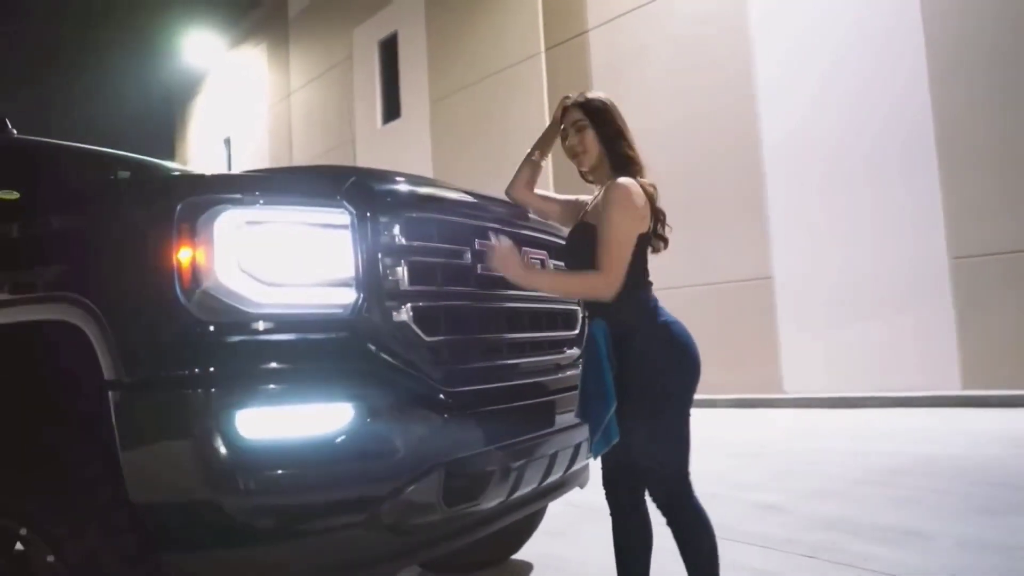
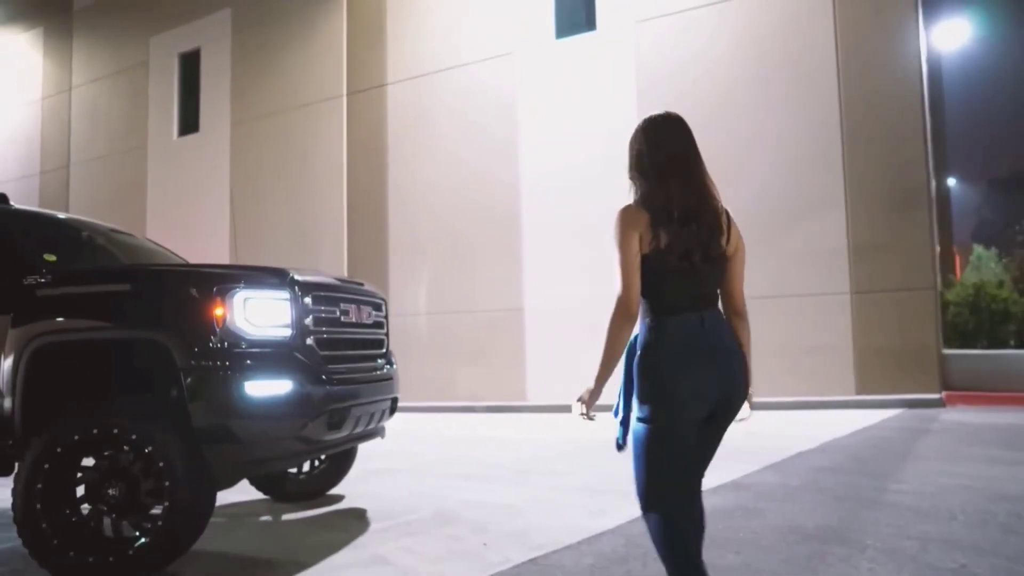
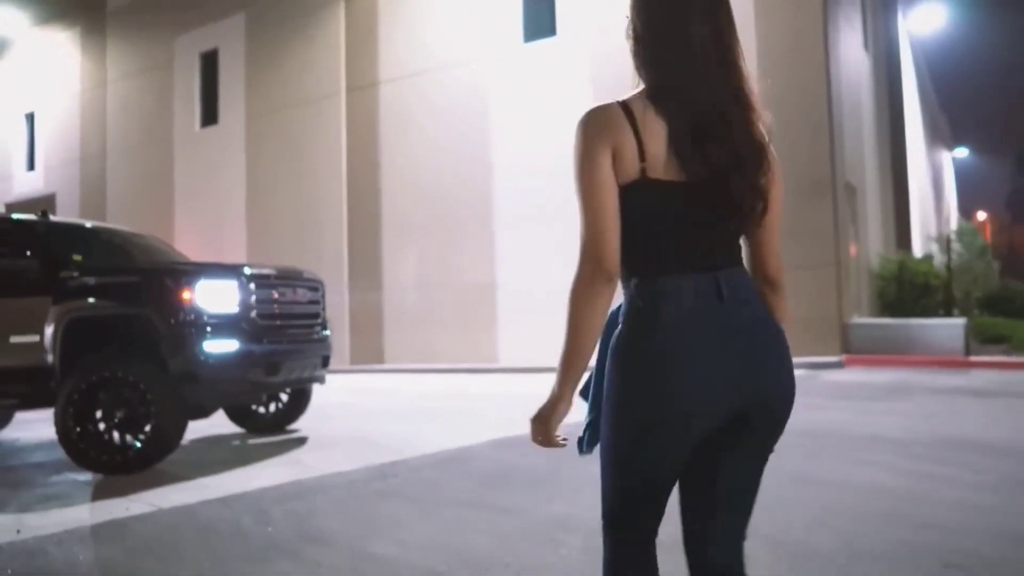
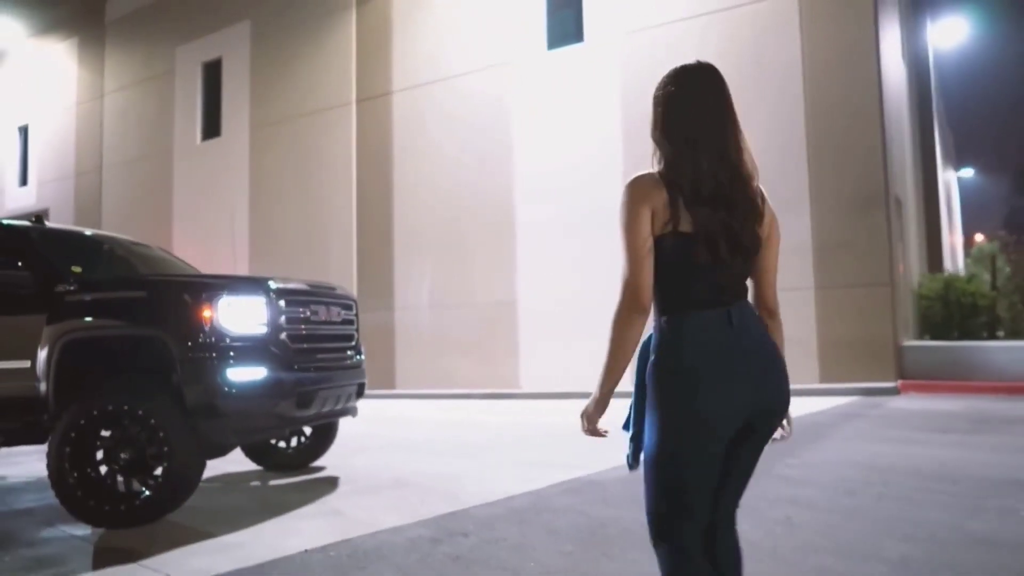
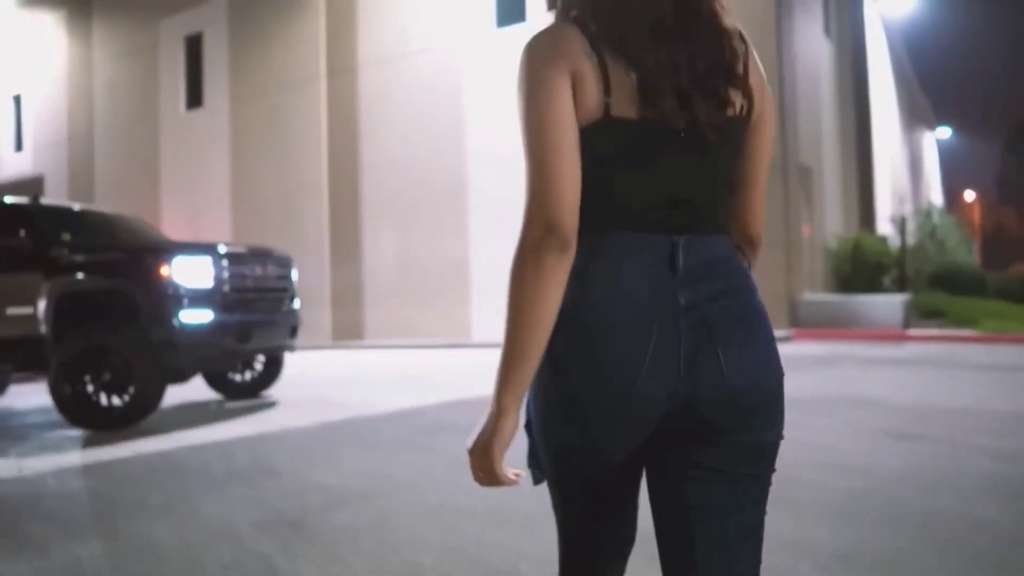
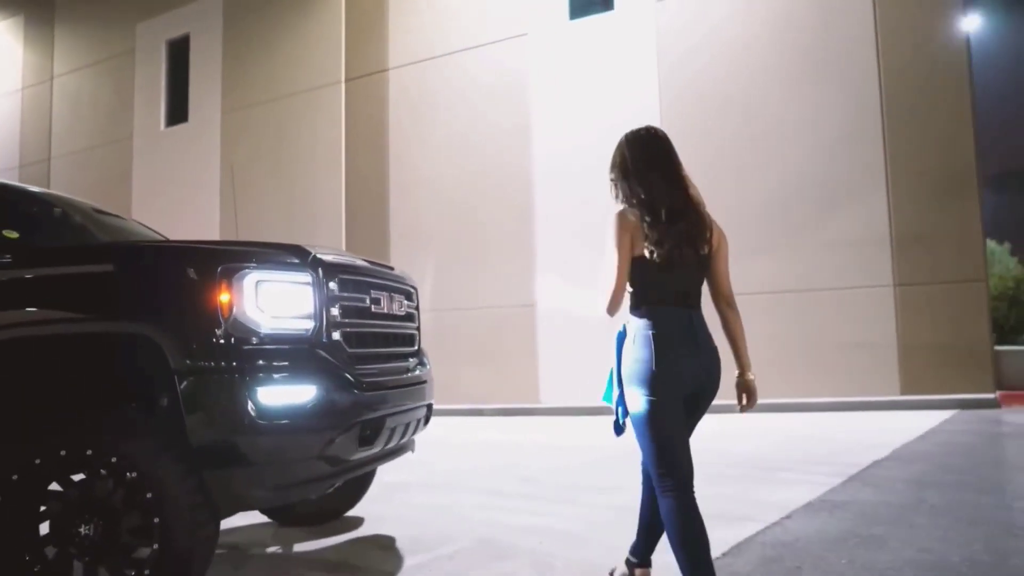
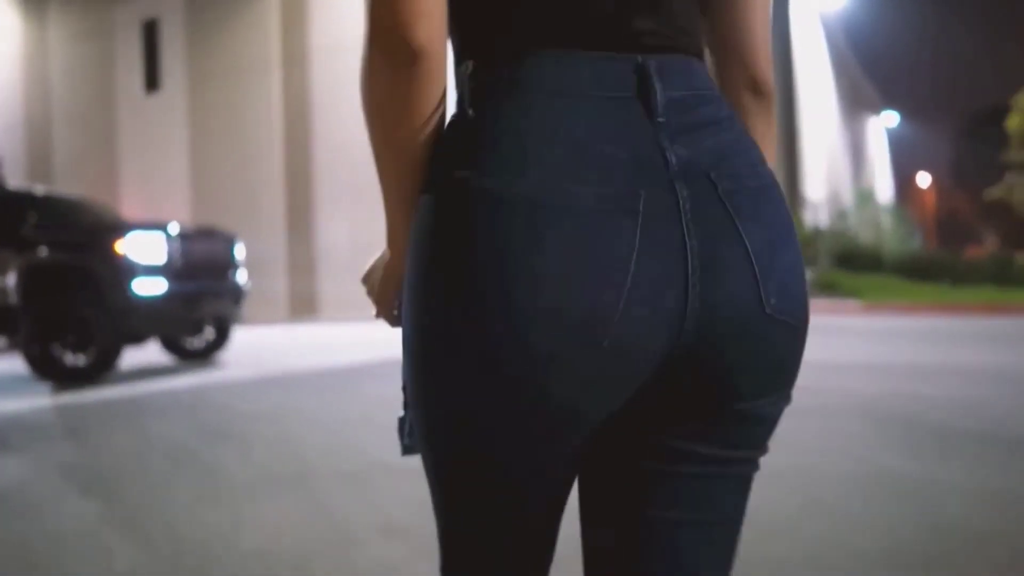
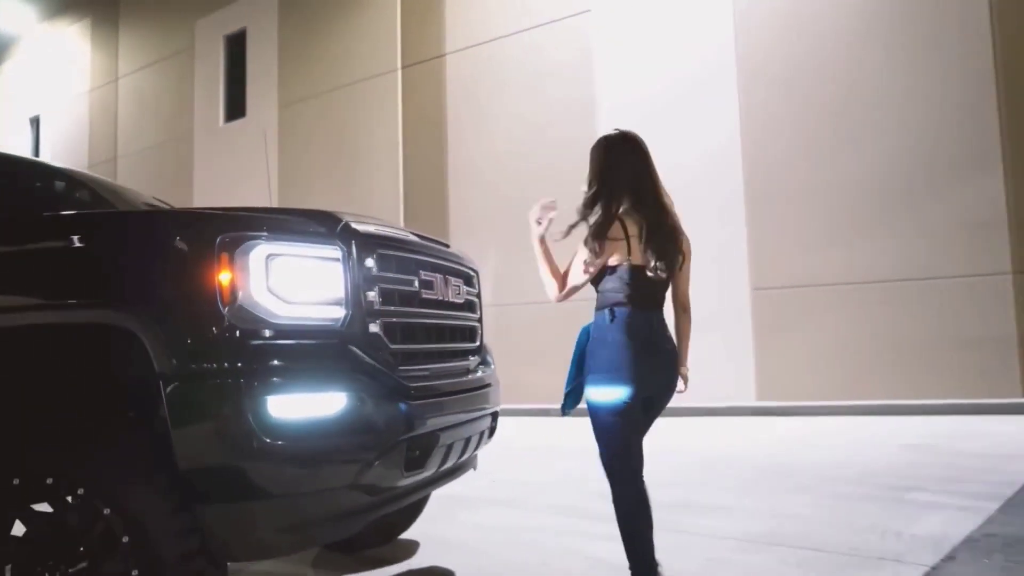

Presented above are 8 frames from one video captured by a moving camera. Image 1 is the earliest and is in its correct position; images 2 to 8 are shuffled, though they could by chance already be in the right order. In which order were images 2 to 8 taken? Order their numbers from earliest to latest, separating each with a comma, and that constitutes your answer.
8, 6, 2, 4, 3, 5, 7
